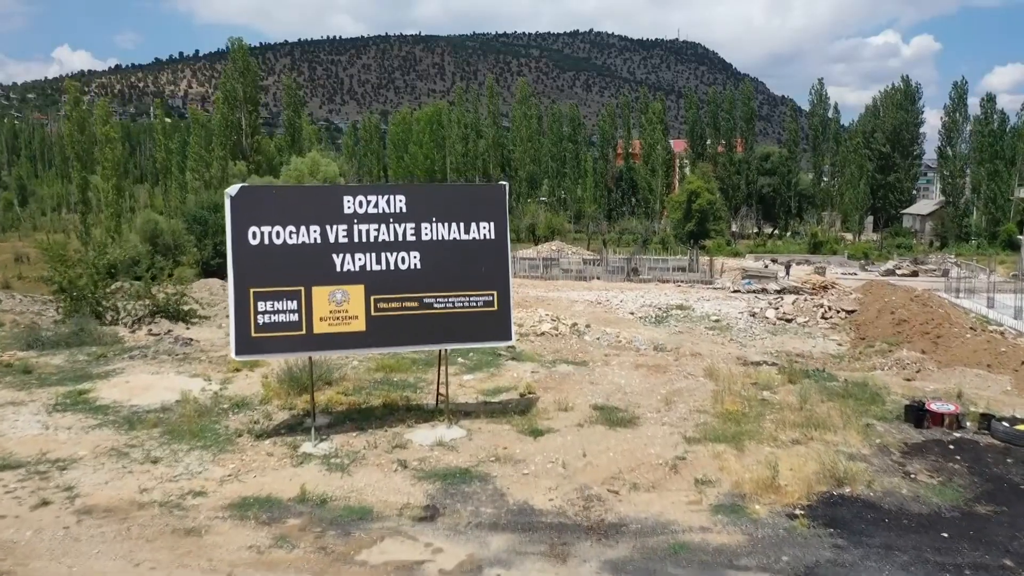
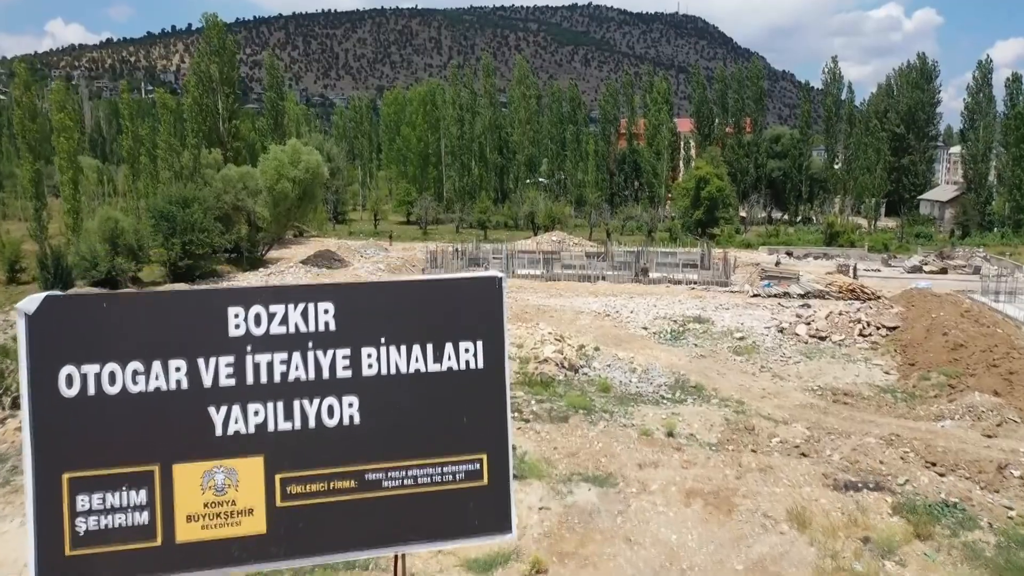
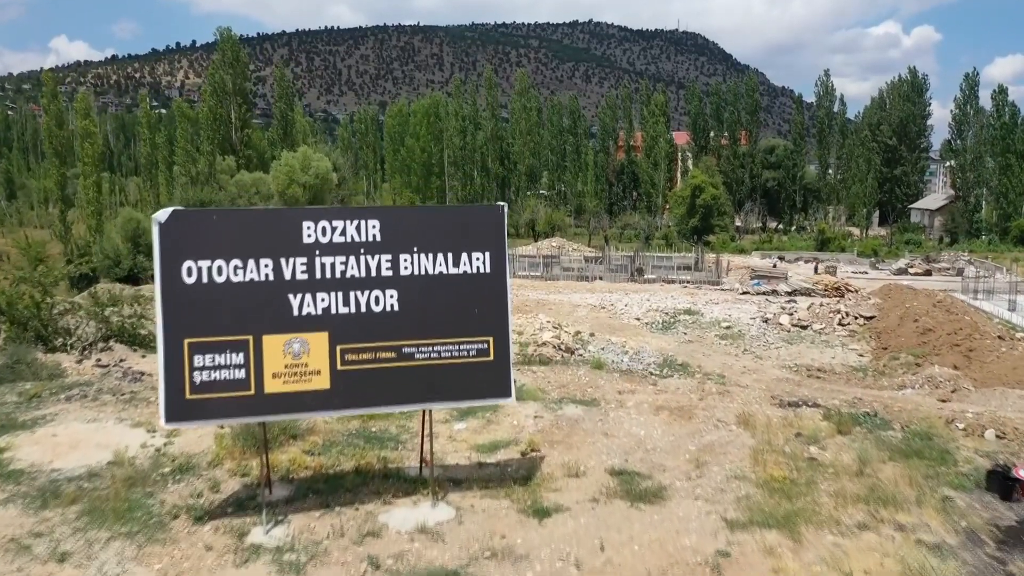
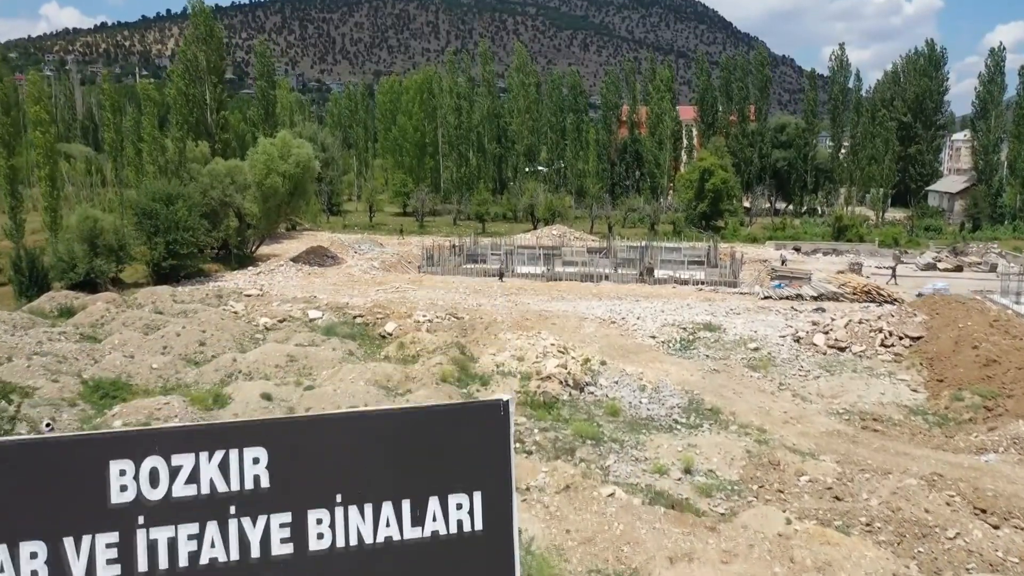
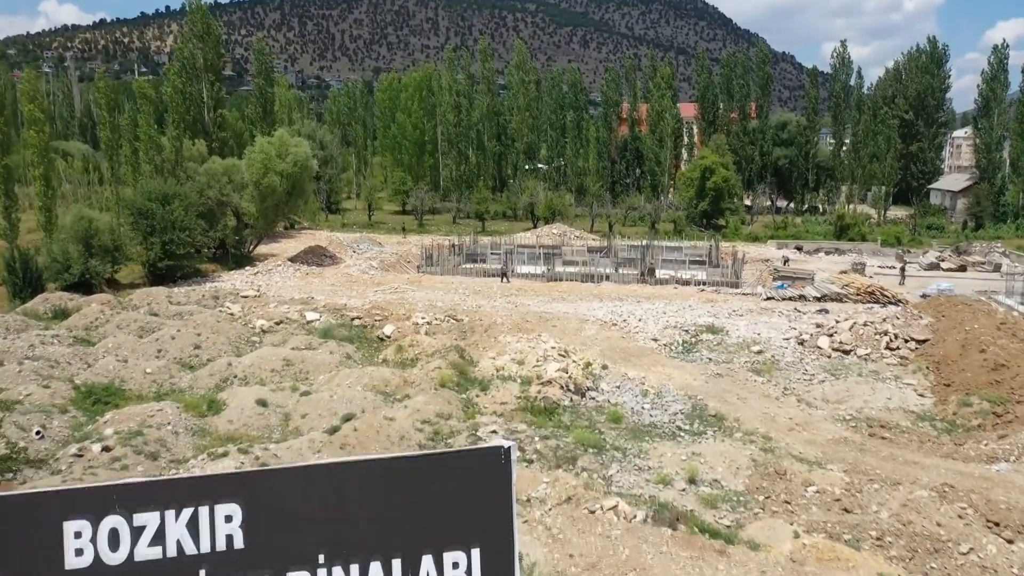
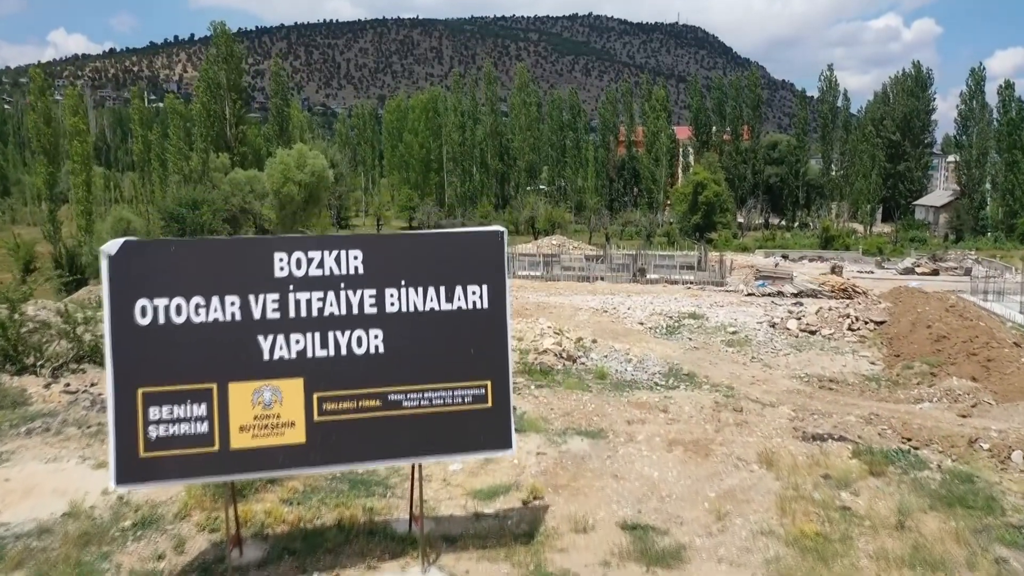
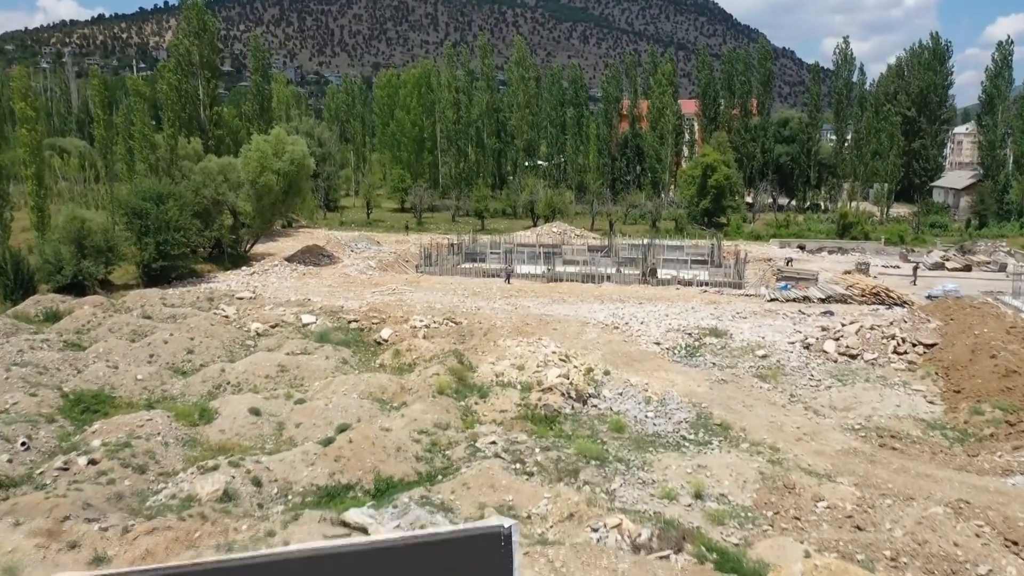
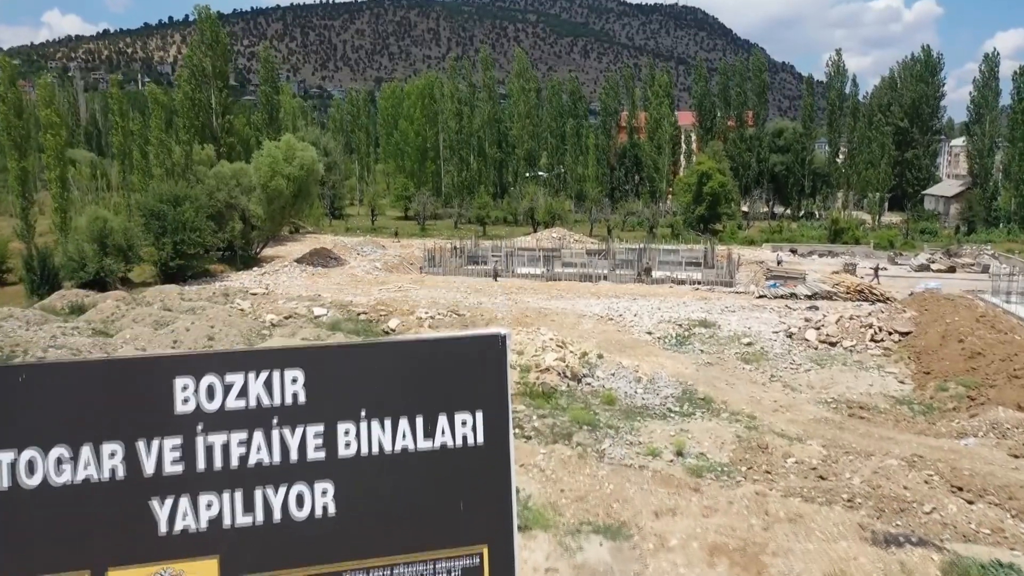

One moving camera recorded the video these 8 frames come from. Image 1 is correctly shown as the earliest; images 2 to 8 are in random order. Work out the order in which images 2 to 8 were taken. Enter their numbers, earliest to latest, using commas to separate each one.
3, 6, 2, 8, 4, 5, 7
